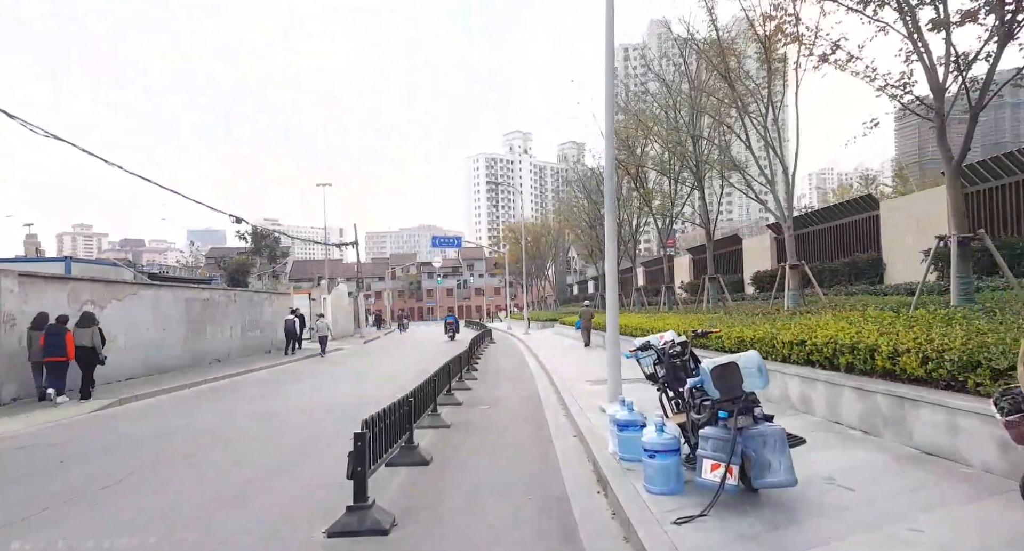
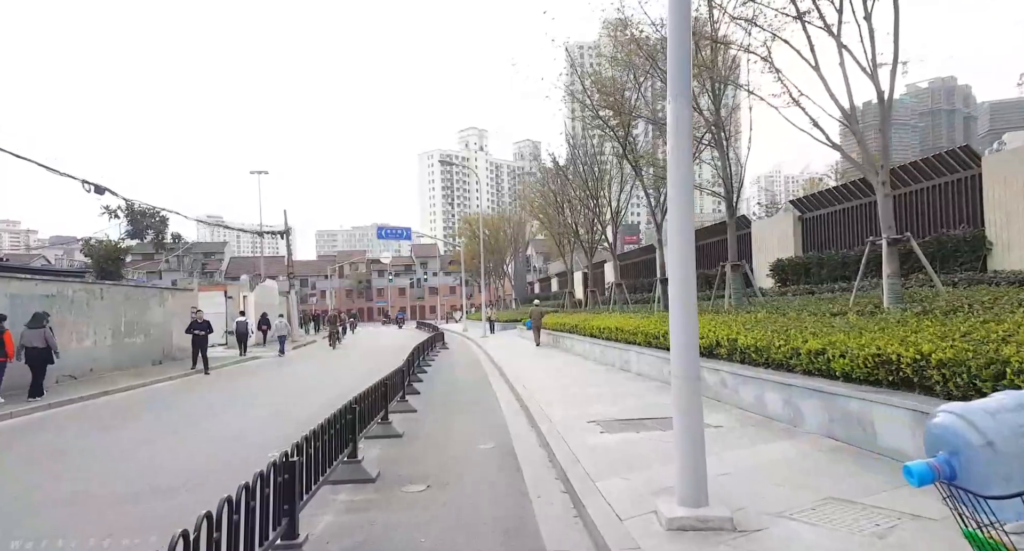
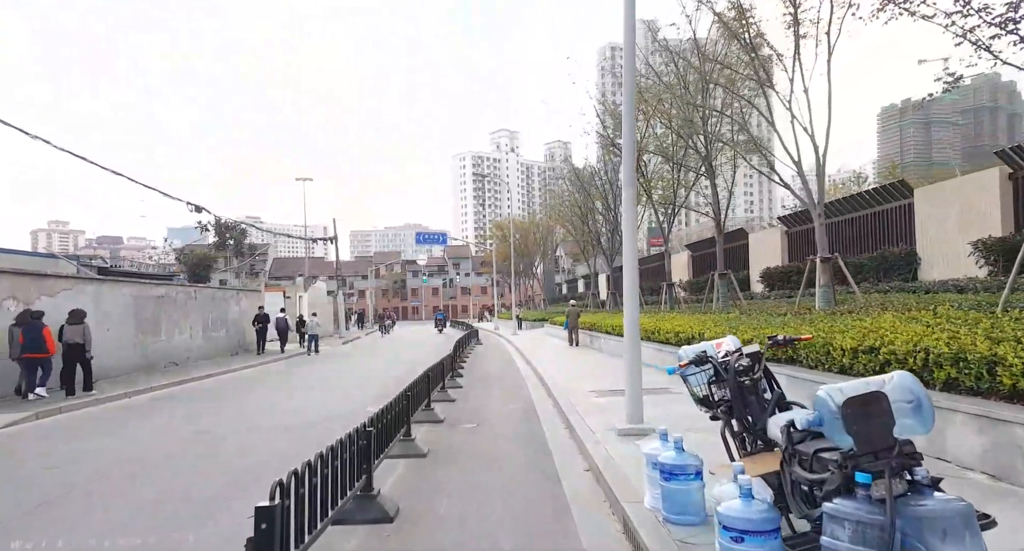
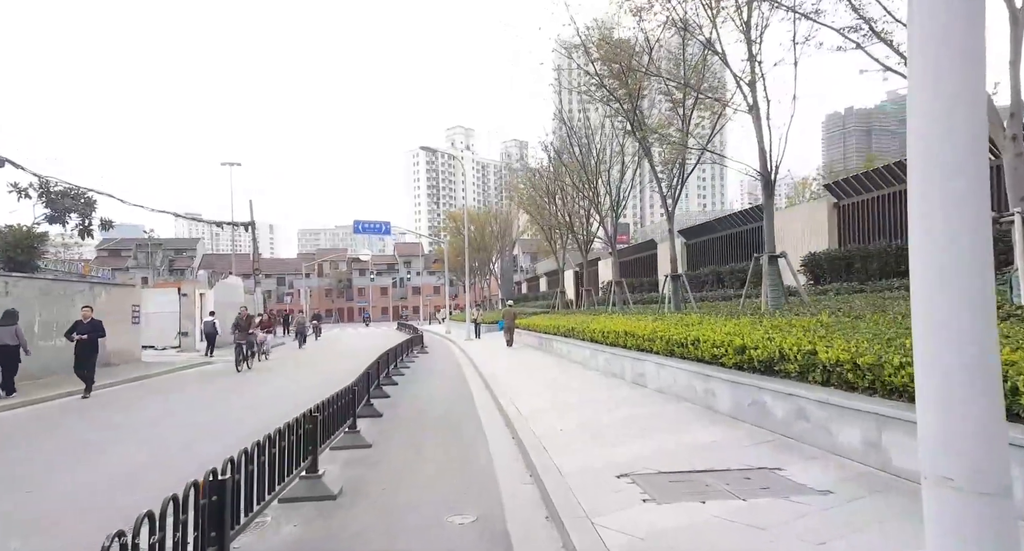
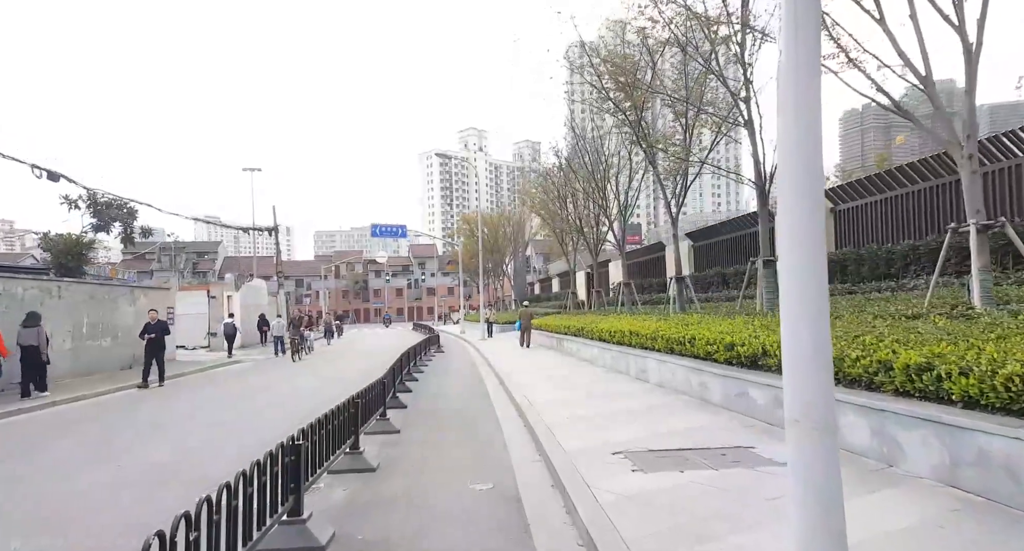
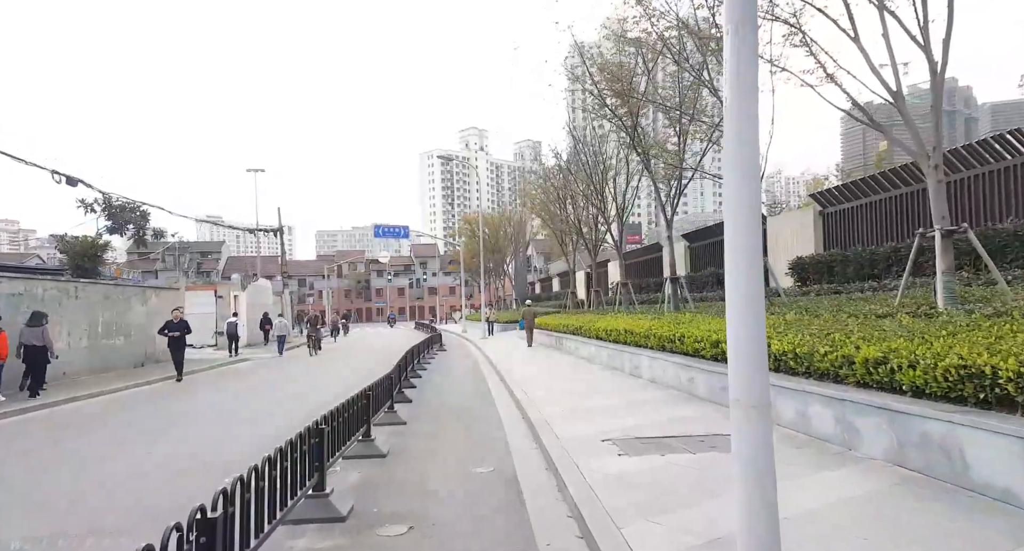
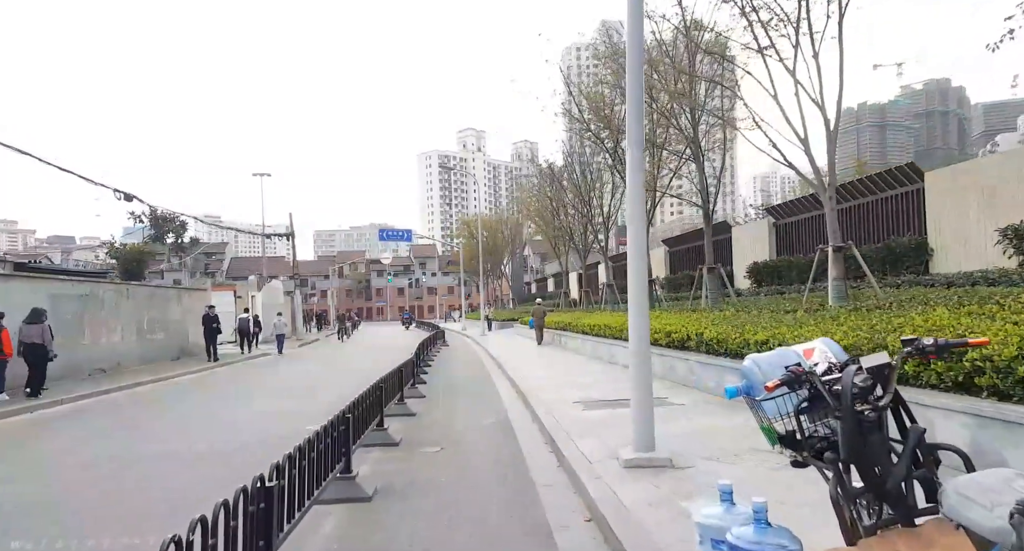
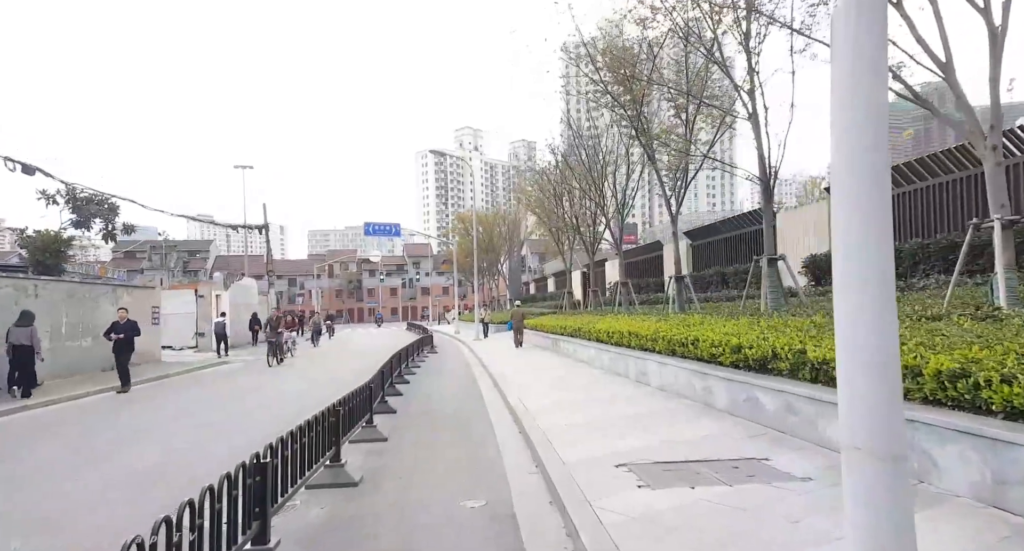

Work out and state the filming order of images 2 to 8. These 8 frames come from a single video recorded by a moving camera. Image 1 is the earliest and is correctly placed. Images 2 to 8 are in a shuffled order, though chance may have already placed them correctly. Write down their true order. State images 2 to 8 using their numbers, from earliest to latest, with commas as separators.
3, 7, 2, 6, 5, 8, 4
